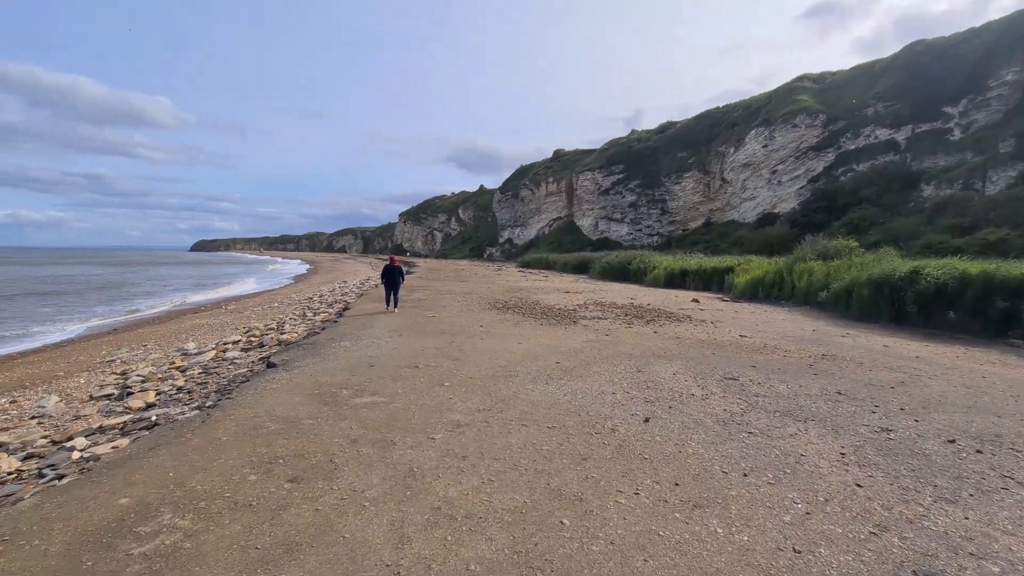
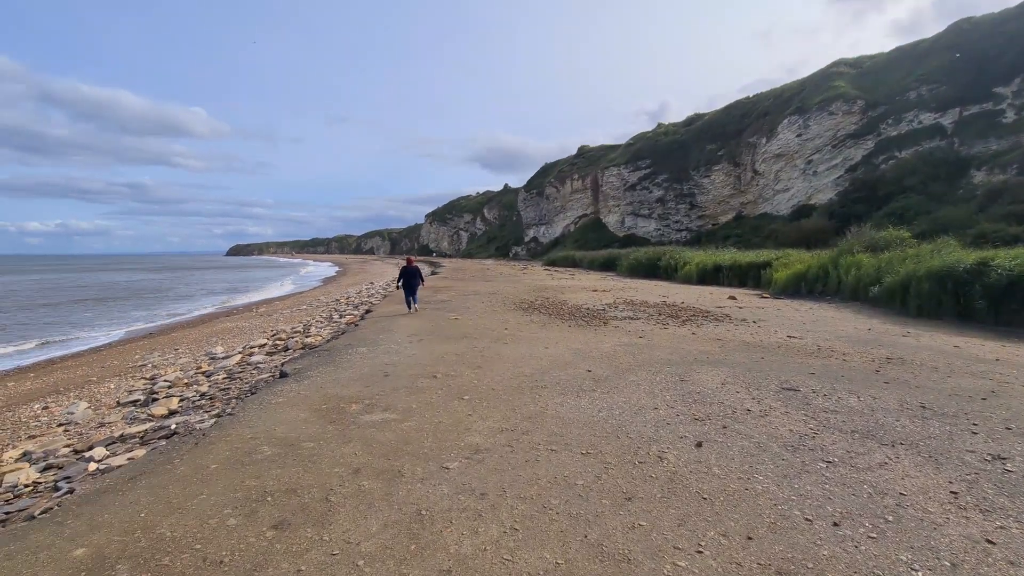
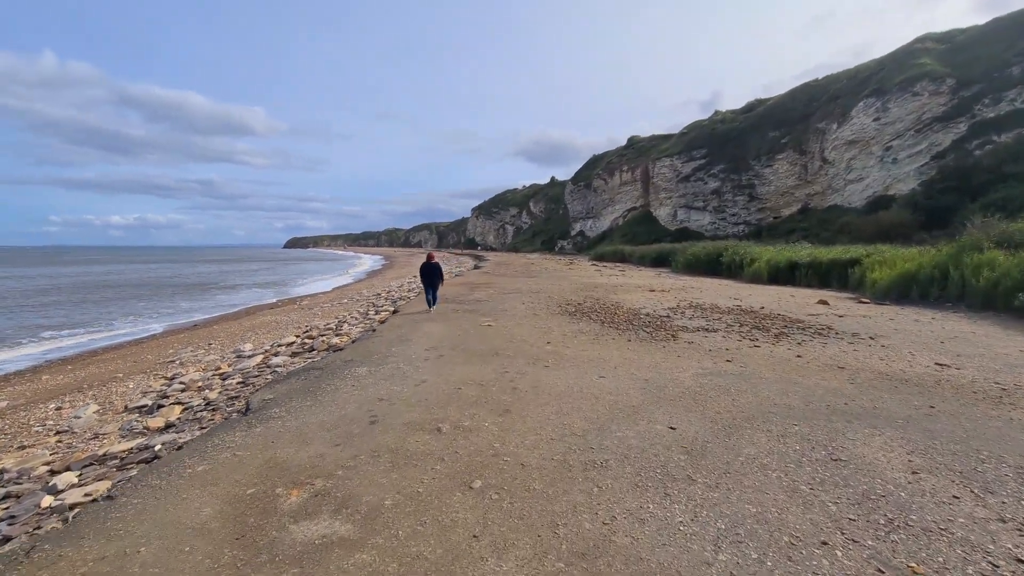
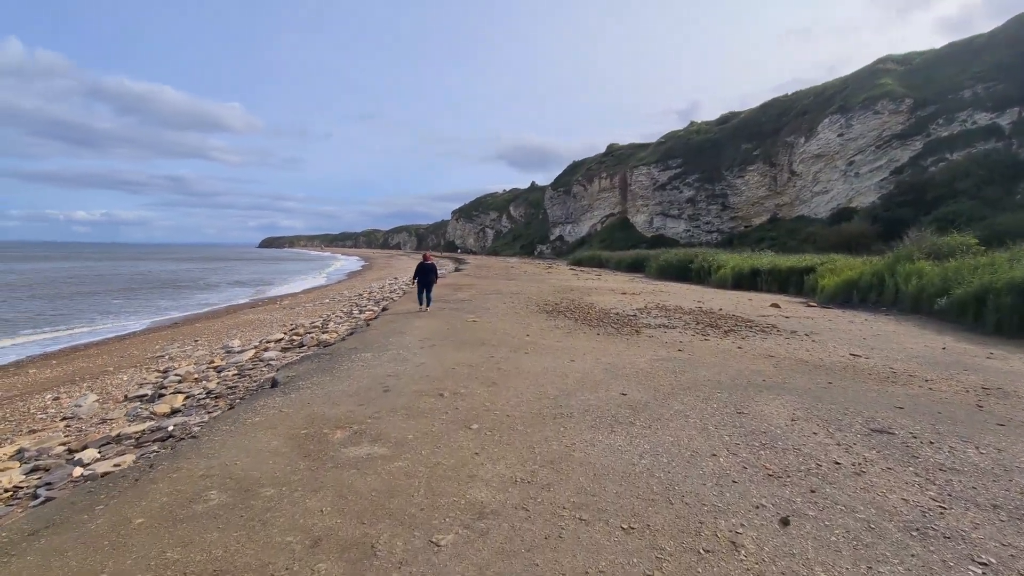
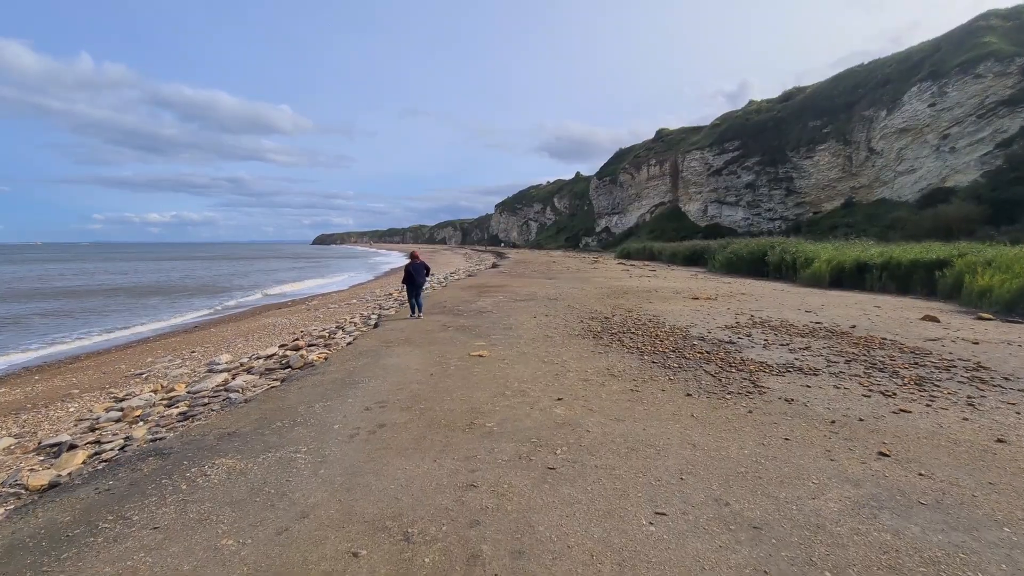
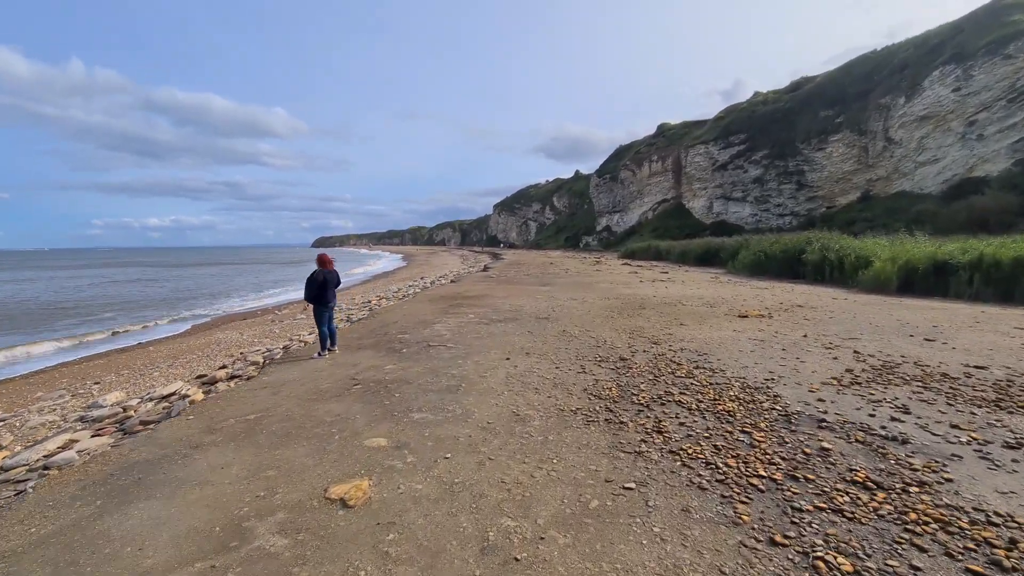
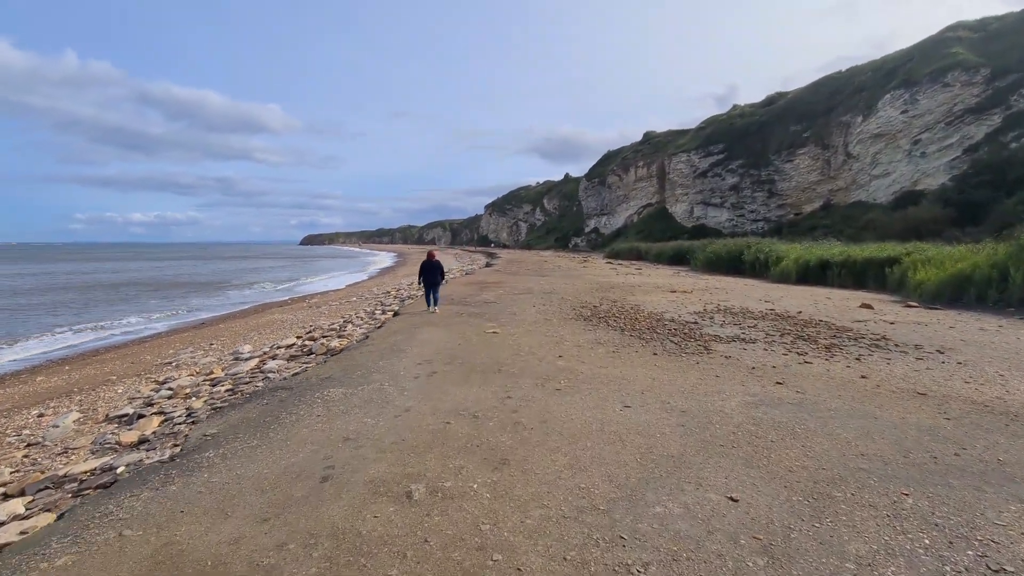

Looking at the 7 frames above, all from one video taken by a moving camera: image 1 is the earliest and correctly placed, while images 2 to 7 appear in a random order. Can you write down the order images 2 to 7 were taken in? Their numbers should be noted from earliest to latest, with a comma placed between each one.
2, 4, 3, 7, 5, 6
